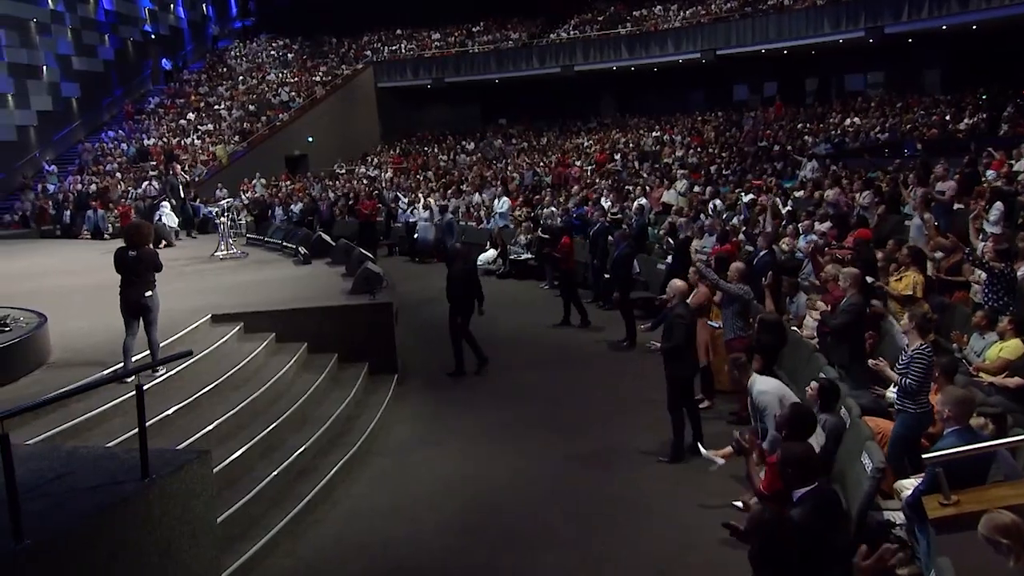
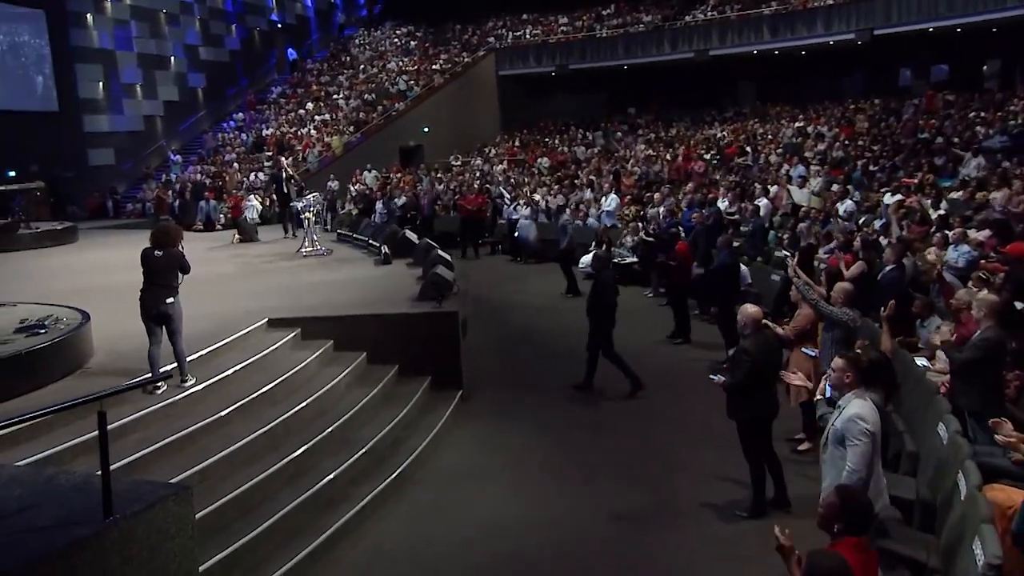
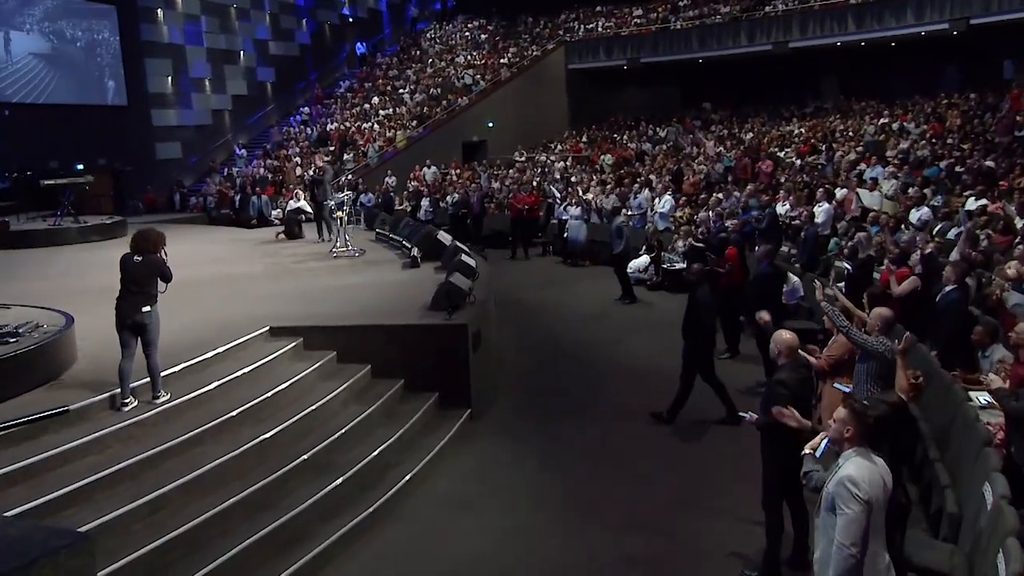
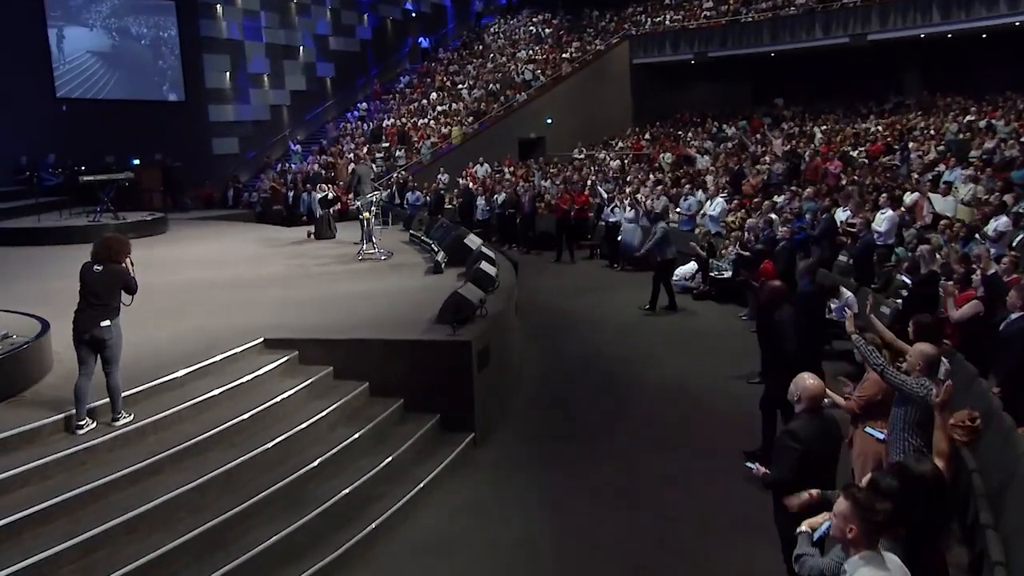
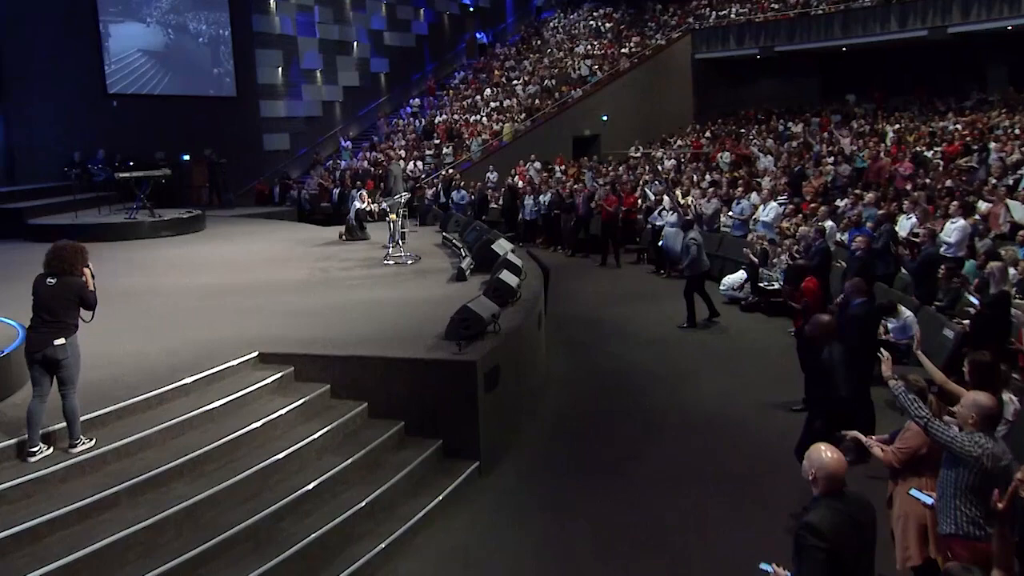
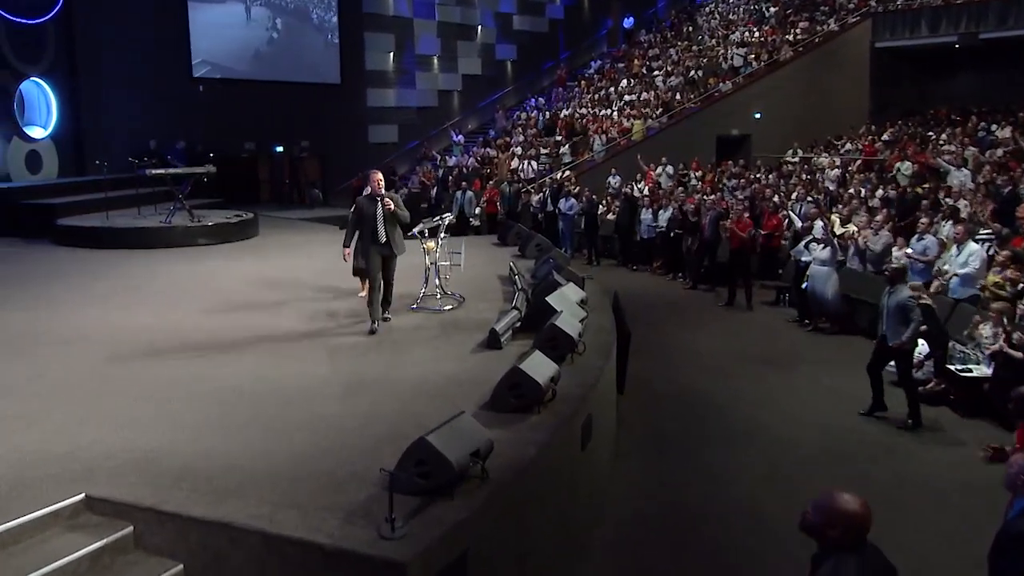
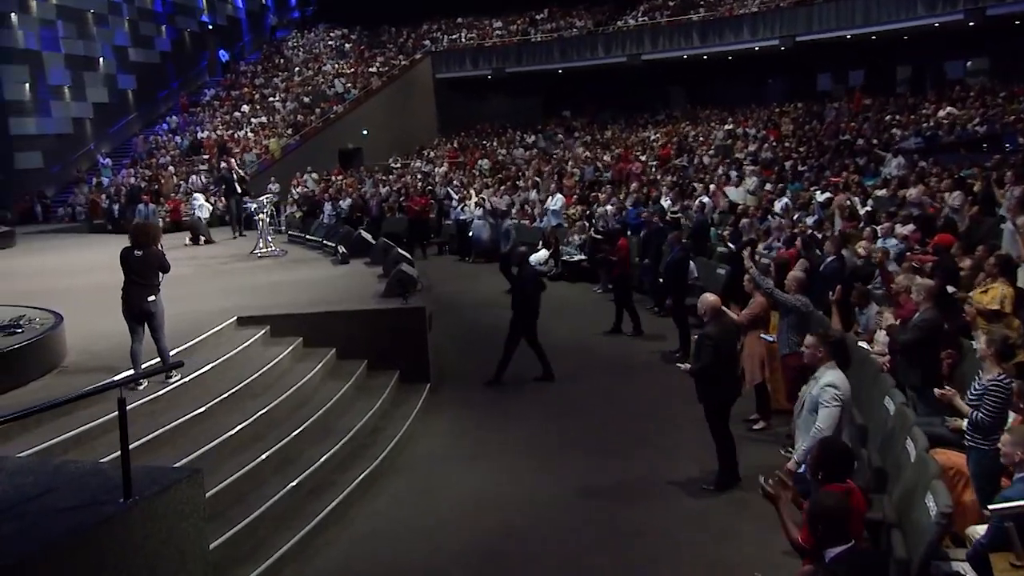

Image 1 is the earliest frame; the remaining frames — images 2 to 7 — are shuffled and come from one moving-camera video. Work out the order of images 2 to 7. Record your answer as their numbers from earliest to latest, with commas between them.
7, 2, 3, 4, 5, 6
